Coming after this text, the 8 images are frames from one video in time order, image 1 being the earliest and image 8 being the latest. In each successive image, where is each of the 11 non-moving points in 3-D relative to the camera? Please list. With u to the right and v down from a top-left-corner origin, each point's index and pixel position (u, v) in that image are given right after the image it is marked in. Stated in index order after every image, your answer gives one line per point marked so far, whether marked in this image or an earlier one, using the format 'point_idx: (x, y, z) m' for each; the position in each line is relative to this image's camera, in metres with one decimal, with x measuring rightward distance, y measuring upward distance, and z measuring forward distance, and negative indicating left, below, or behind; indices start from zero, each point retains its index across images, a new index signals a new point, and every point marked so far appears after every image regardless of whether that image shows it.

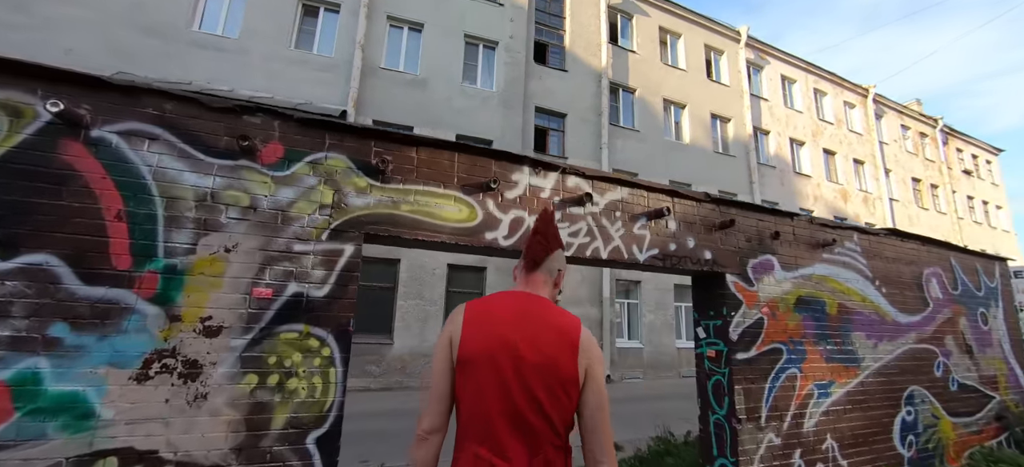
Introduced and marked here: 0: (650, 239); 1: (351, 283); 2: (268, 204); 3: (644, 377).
0: (+1.0, 0.0, +3.0) m
1: (-0.9, -0.3, +2.2) m
2: (-1.3, +0.2, +2.1) m
3: (+4.0, -4.4, +12.2) m
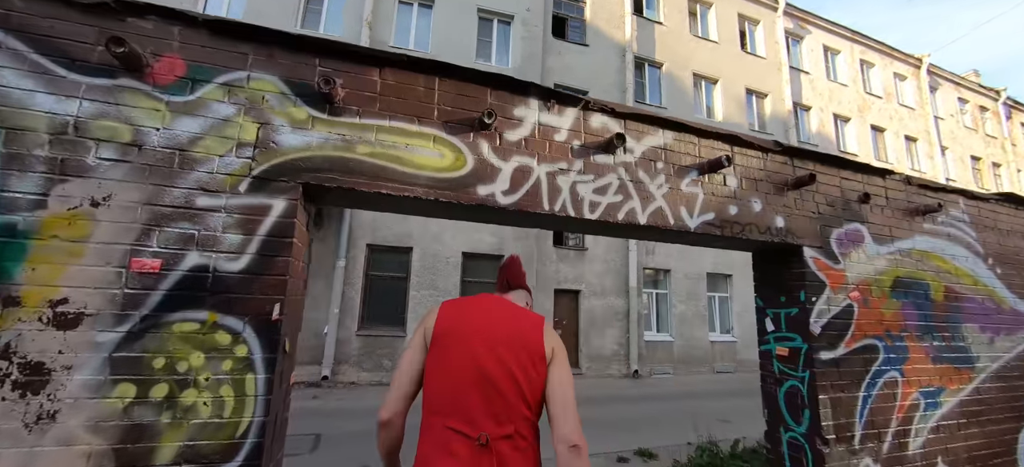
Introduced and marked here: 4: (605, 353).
0: (+1.1, +0.2, +2.2) m
1: (-0.9, -0.1, +1.5) m
2: (-1.3, +0.3, +1.5) m
3: (+4.6, -3.9, +11.3) m
4: (+2.5, -3.2, +10.6) m
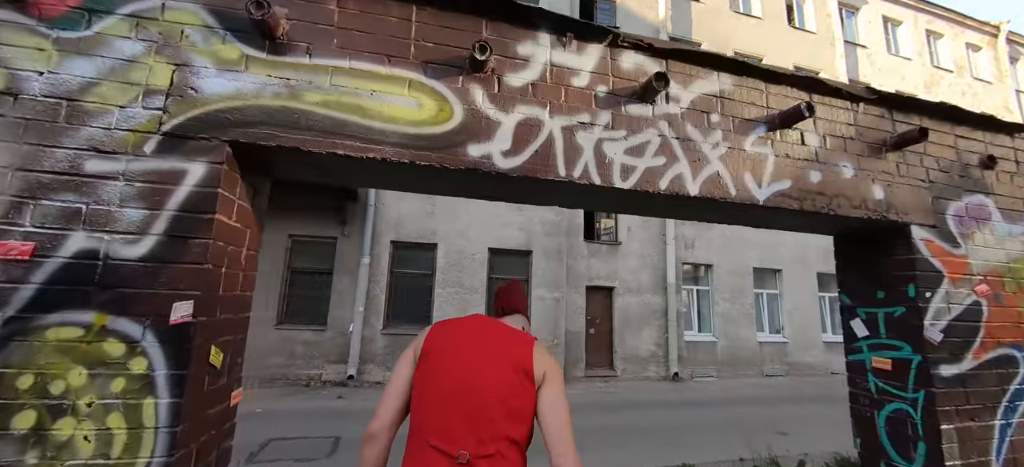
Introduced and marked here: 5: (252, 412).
0: (+1.1, +0.3, +1.7) m
1: (-0.9, 0.0, +1.1) m
2: (-1.3, +0.4, +1.1) m
3: (+5.4, -3.7, +10.5) m
4: (+3.2, -3.0, +10.0) m
5: (-4.4, -3.0, +6.8) m
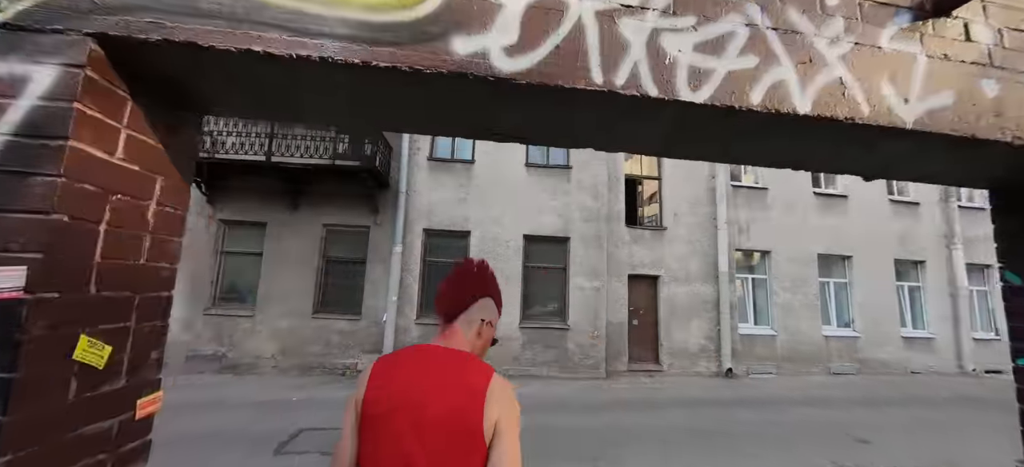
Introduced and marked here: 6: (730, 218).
0: (+1.1, +0.5, +1.1) m
1: (-0.9, +0.1, +0.8) m
2: (-1.3, +0.5, +0.8) m
3: (+6.3, -3.3, +9.5) m
4: (+4.1, -2.6, +9.2) m
5: (-3.8, -2.8, +6.7) m
6: (+5.4, +0.4, +9.9) m
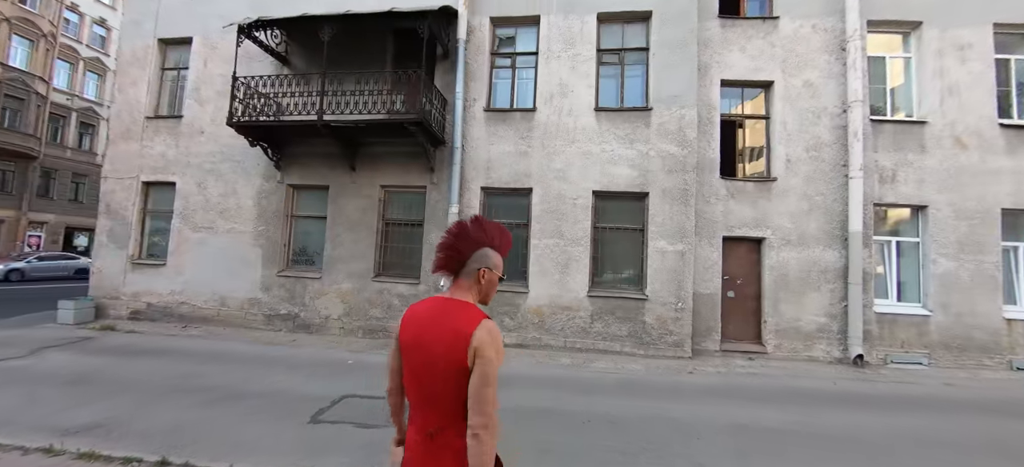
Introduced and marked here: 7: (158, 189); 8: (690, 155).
0: (+0.8, +0.7, -0.1) m
1: (-1.2, +0.3, 0.0) m
2: (-1.7, +0.7, +0.1) m
3: (+7.7, -2.4, +7.3) m
4: (+5.4, -1.8, +7.4) m
5: (-2.8, -2.2, +6.7) m
6: (+6.7, +1.3, +7.6) m
7: (-8.6, +1.1, +9.7) m
8: (+3.3, +1.5, +7.5) m
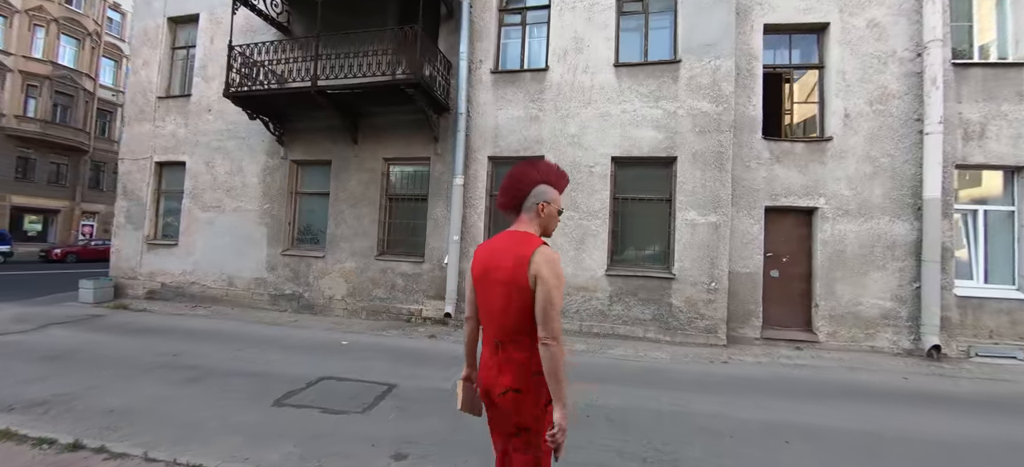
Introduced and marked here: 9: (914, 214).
0: (+0.4, +1.0, -0.9) m
1: (-1.7, +0.6, -0.6) m
2: (-2.1, +1.1, -0.5) m
3: (+7.8, -1.9, +6.0) m
4: (+5.6, -1.3, +6.3) m
5: (-2.7, -1.7, +6.2) m
6: (+6.9, +1.8, +6.3) m
7: (-8.2, +1.5, +9.6) m
8: (+3.4, +1.9, +6.4) m
9: (+6.3, +0.3, +6.2) m
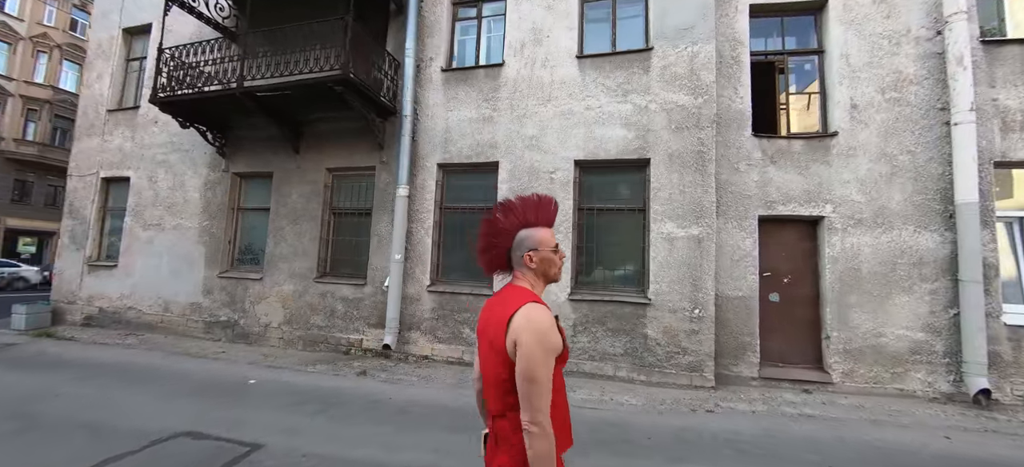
0: (-0.7, +1.2, -1.8) m
1: (-2.7, +0.8, -1.5) m
2: (-3.2, +1.2, -1.3) m
3: (+7.0, -2.0, +4.7) m
4: (+4.8, -1.4, +5.1) m
5: (-3.5, -2.0, +5.2) m
6: (+6.0, +1.7, +5.2) m
7: (-8.9, +1.1, +9.0) m
8: (+2.6, +1.7, +5.4) m
9: (+5.5, +0.1, +5.0) m
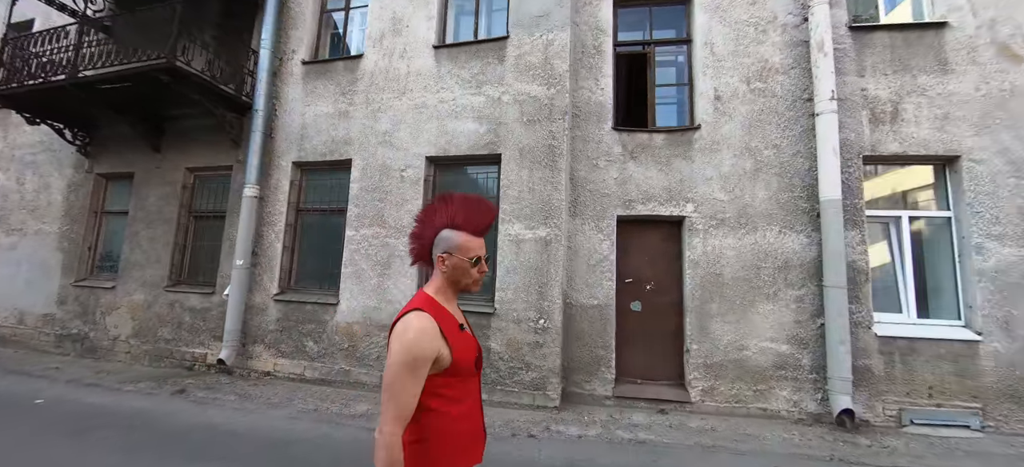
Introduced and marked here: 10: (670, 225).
0: (-2.7, +1.4, -2.3) m
1: (-4.7, +1.0, -2.0) m
2: (-5.1, +1.4, -1.8) m
3: (+5.0, -2.0, +4.2) m
4: (+2.8, -1.4, +4.5) m
5: (-5.5, -2.0, +4.6) m
6: (+4.0, +1.7, +4.8) m
7: (-11.0, +0.9, +8.4) m
8: (+0.6, +1.7, +5.0) m
9: (+3.4, +0.1, +4.6) m
10: (+2.0, +0.1, +5.1) m
